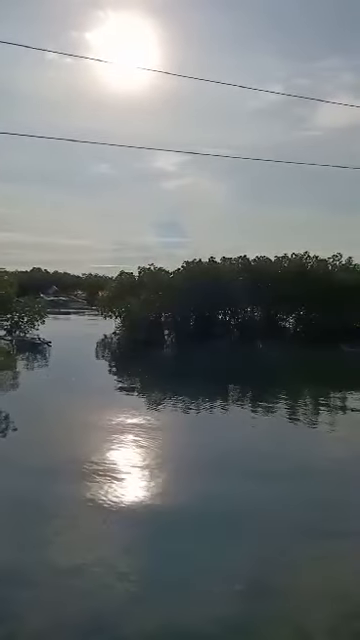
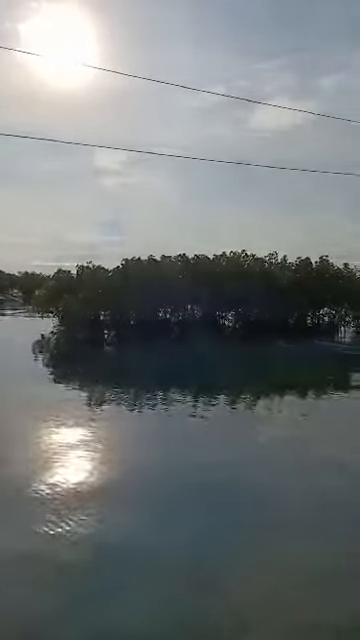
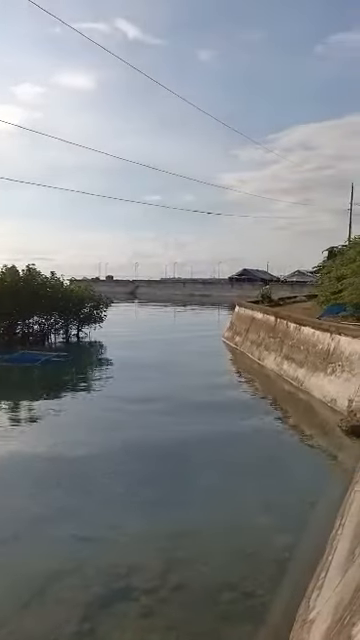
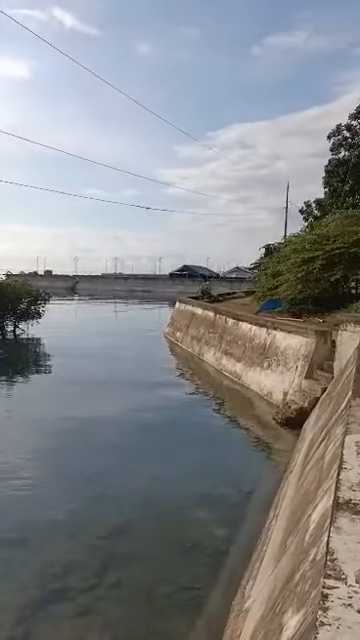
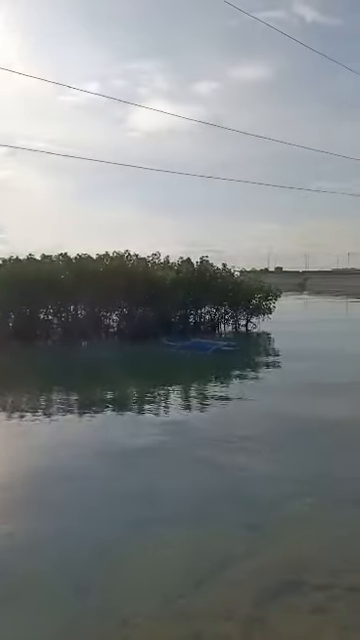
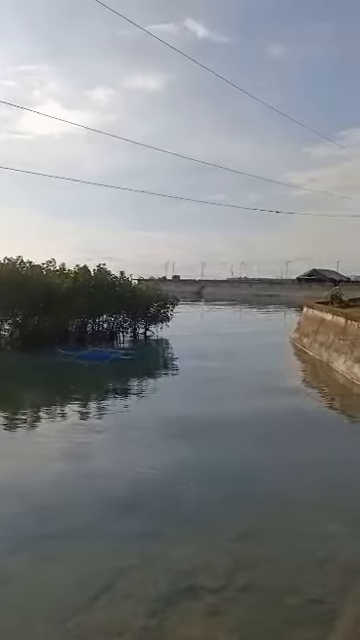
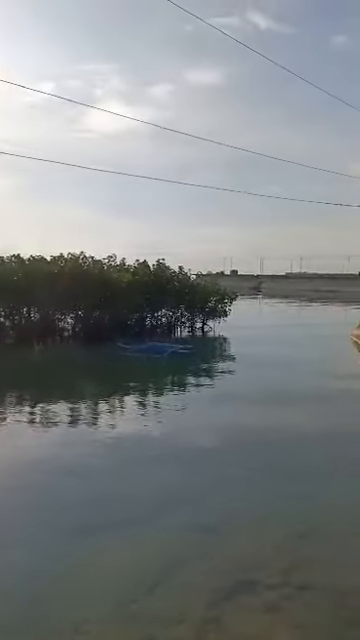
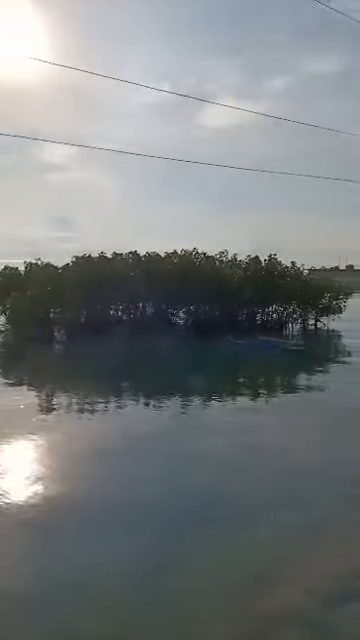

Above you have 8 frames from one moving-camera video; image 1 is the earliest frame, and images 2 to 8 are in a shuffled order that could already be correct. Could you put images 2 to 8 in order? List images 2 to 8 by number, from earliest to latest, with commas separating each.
2, 8, 5, 7, 6, 3, 4
